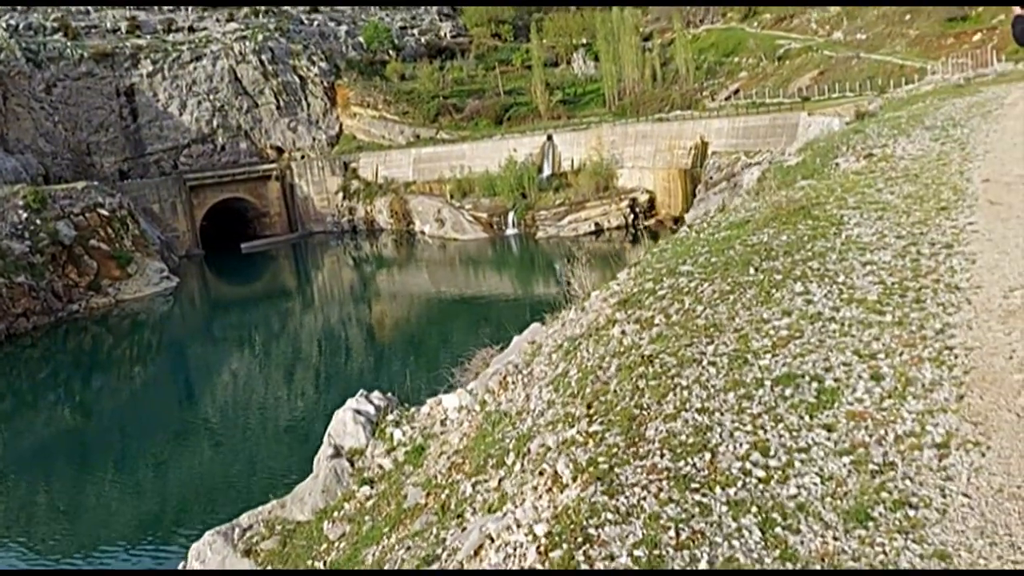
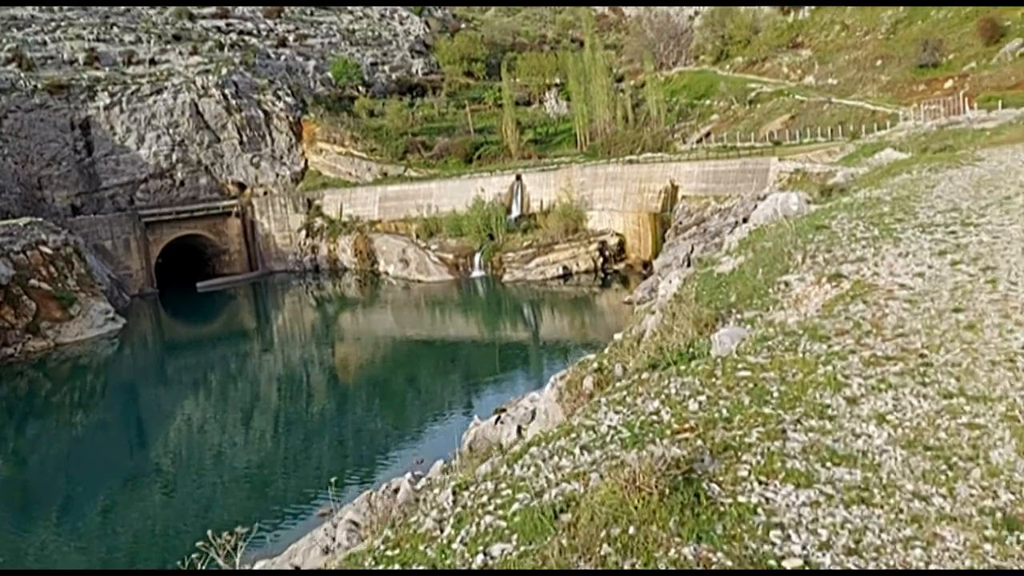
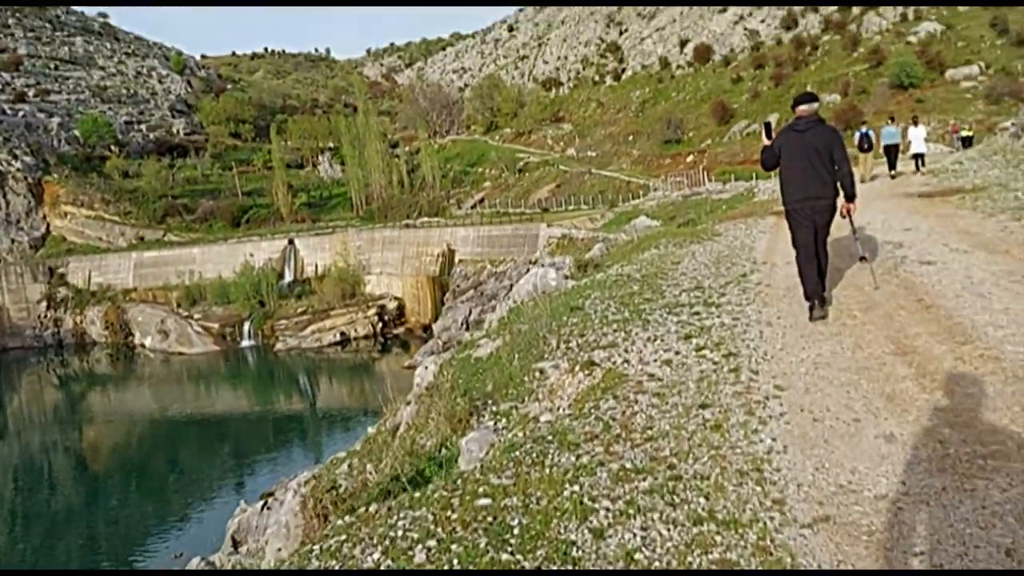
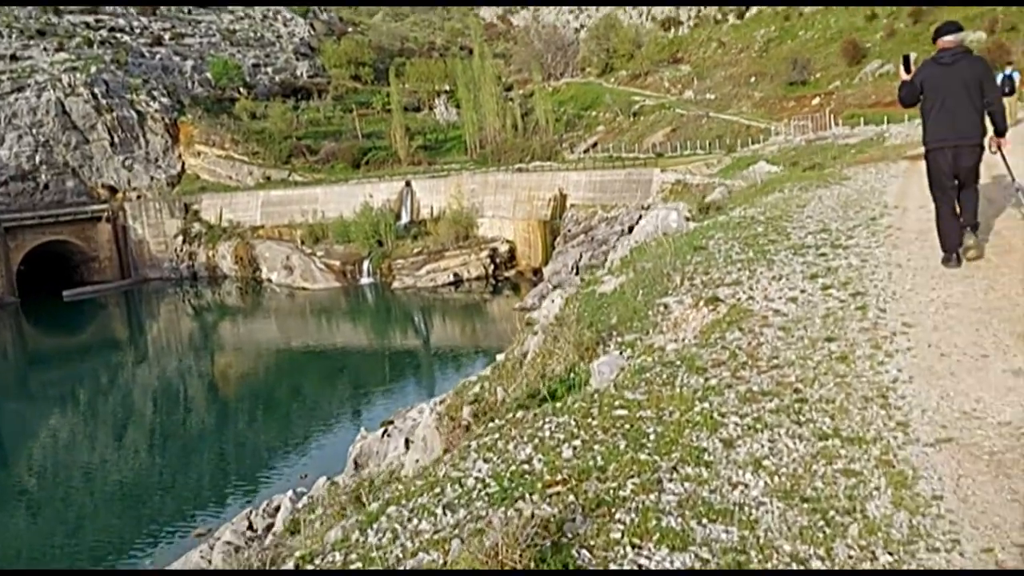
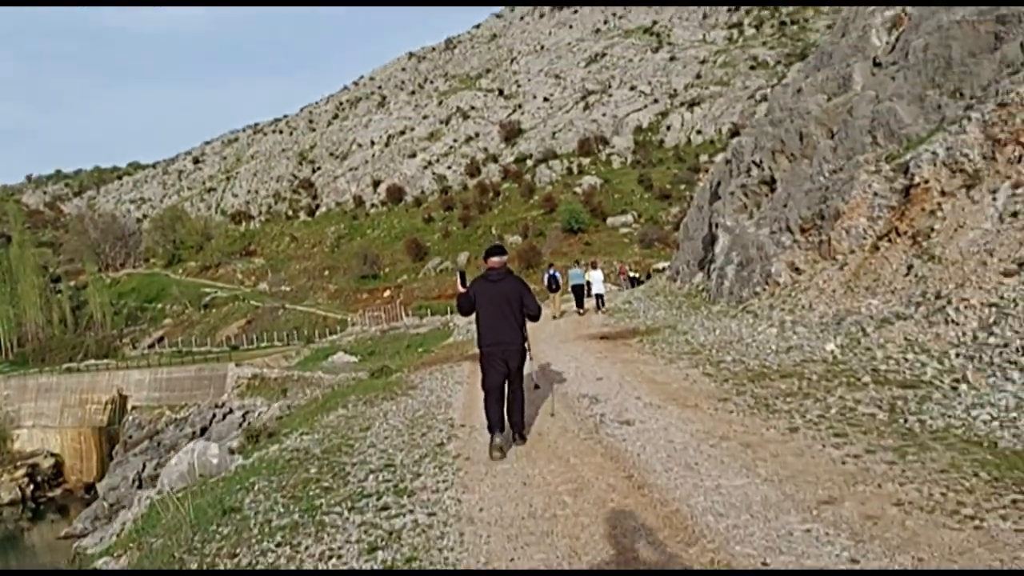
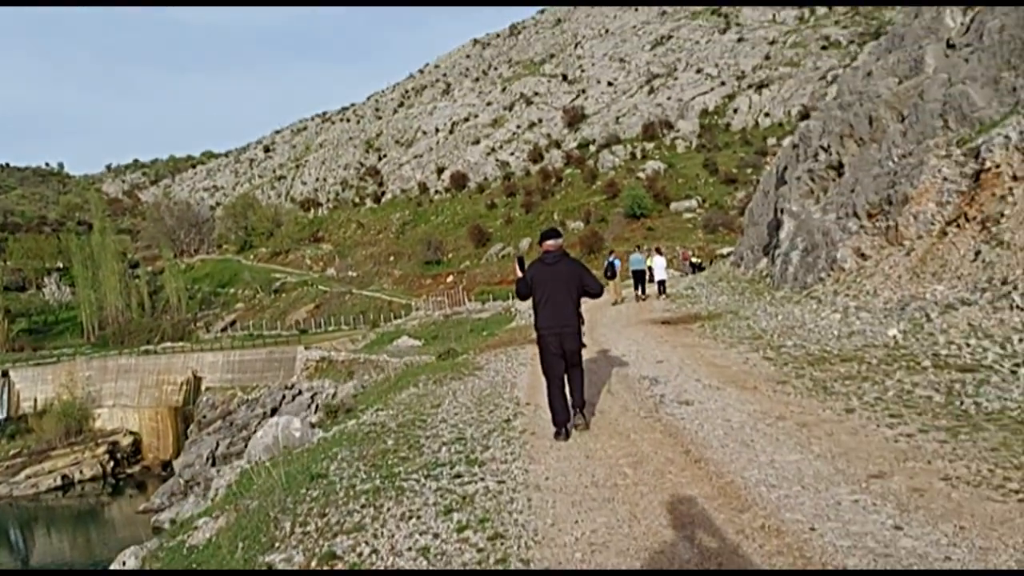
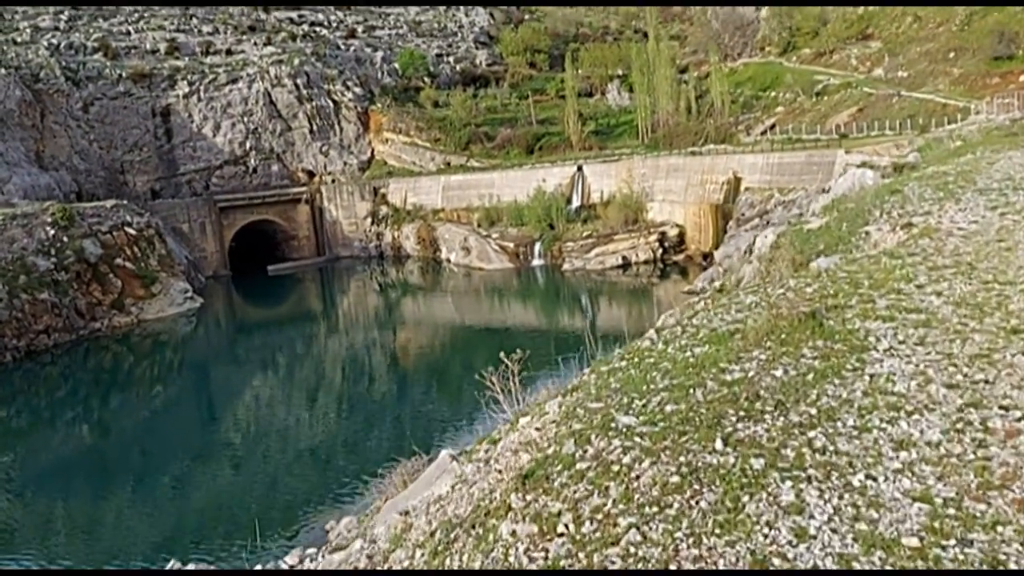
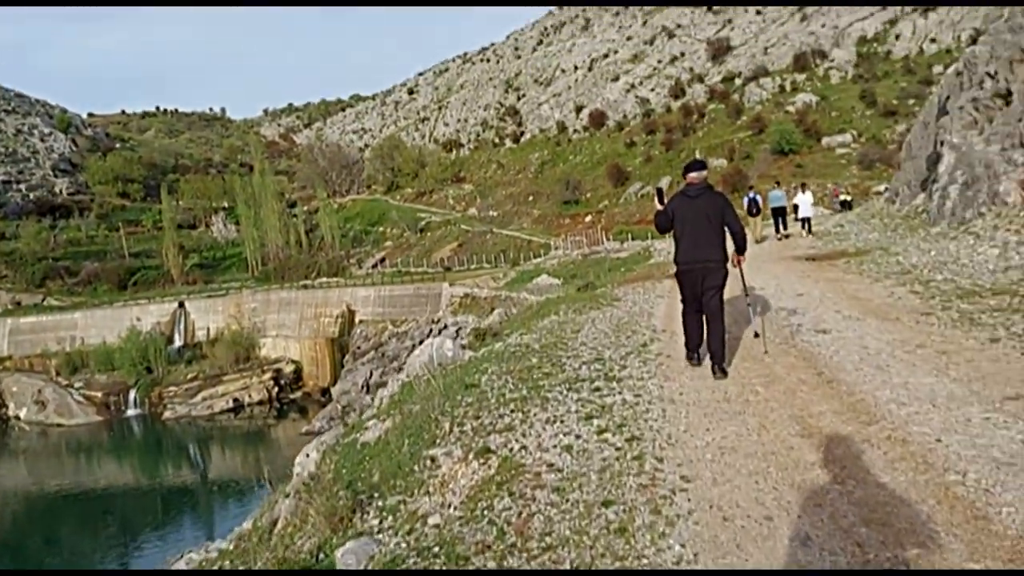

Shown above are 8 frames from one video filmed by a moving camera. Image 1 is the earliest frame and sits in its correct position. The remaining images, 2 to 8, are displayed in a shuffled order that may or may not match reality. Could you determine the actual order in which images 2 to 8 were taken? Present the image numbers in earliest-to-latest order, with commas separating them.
7, 2, 4, 3, 8, 6, 5
